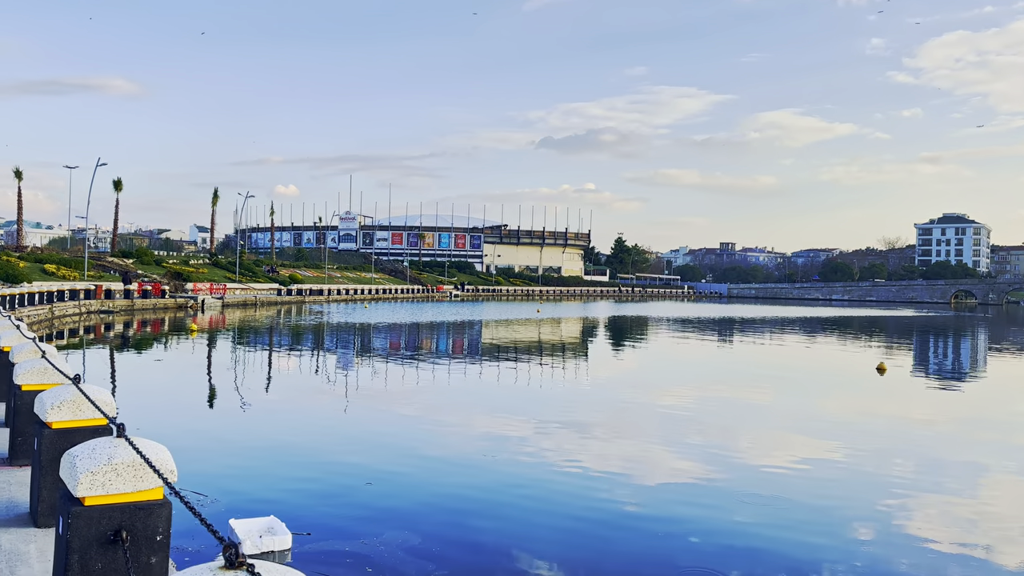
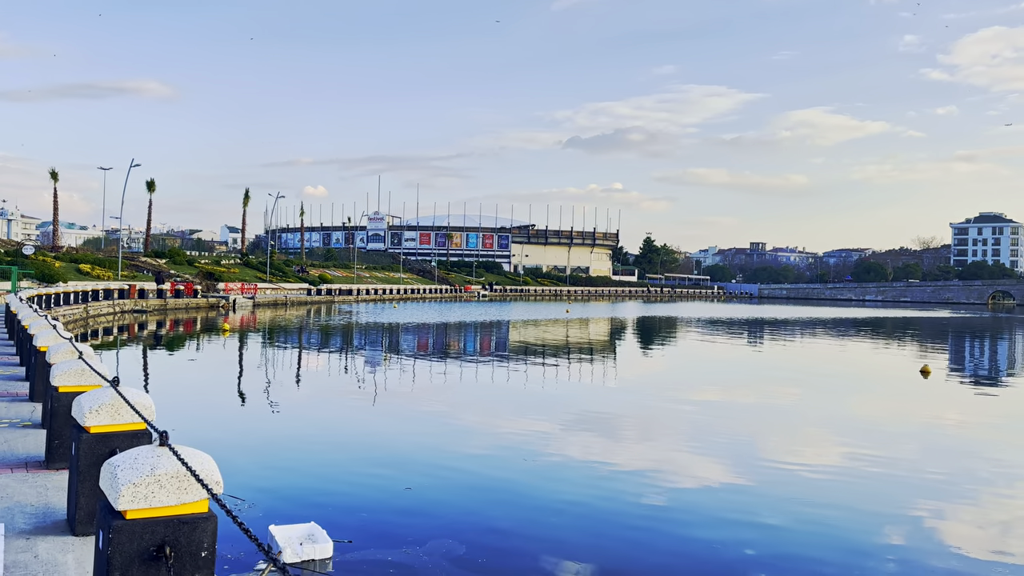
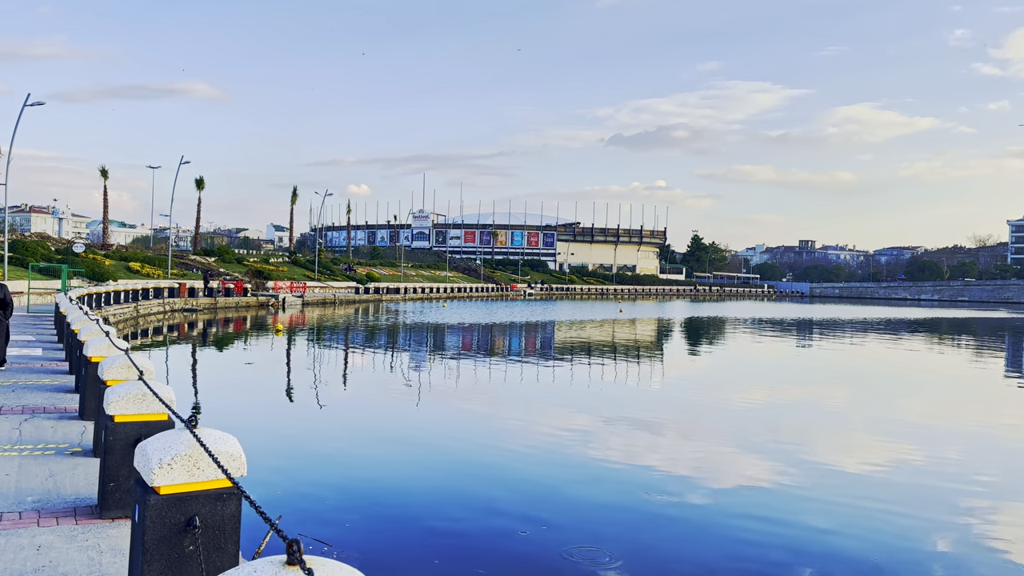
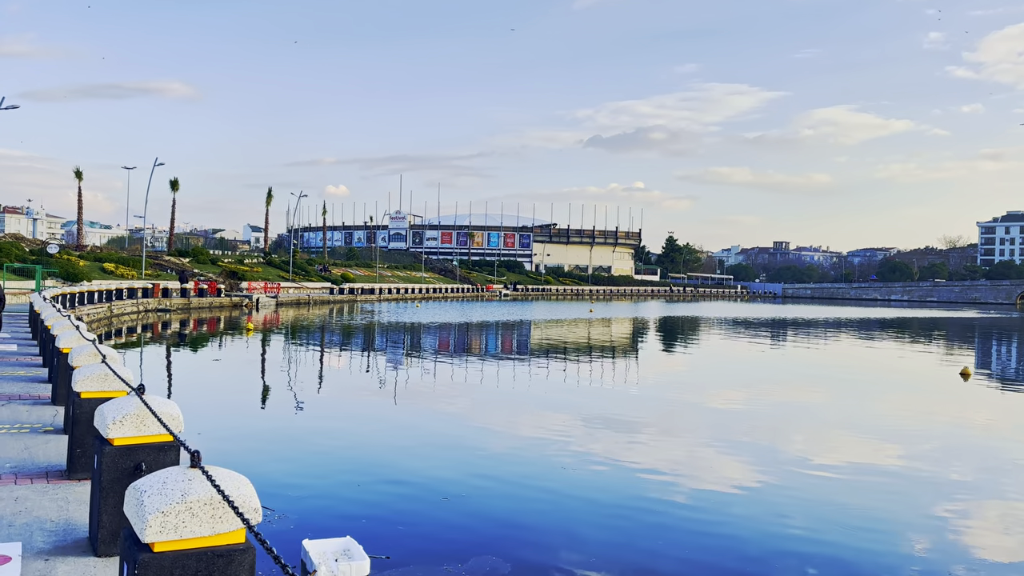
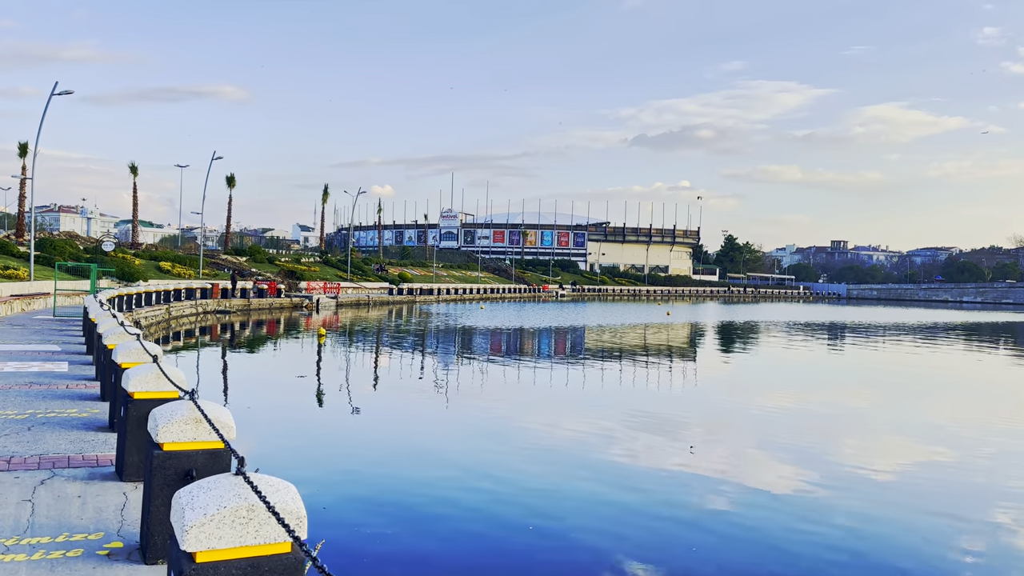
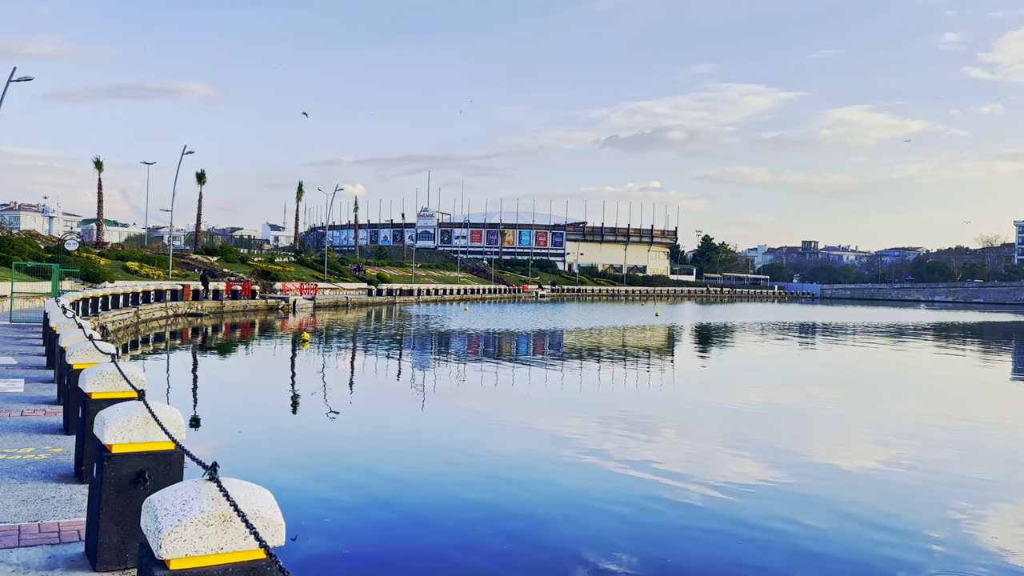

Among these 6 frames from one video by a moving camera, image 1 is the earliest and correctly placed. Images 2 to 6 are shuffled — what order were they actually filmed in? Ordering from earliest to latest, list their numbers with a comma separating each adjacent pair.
2, 4, 3, 5, 6
